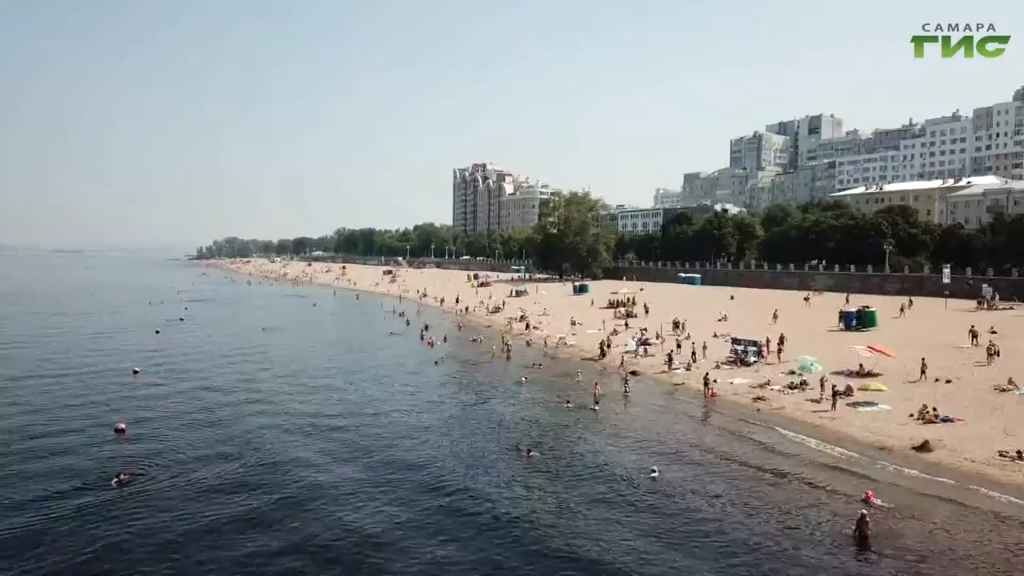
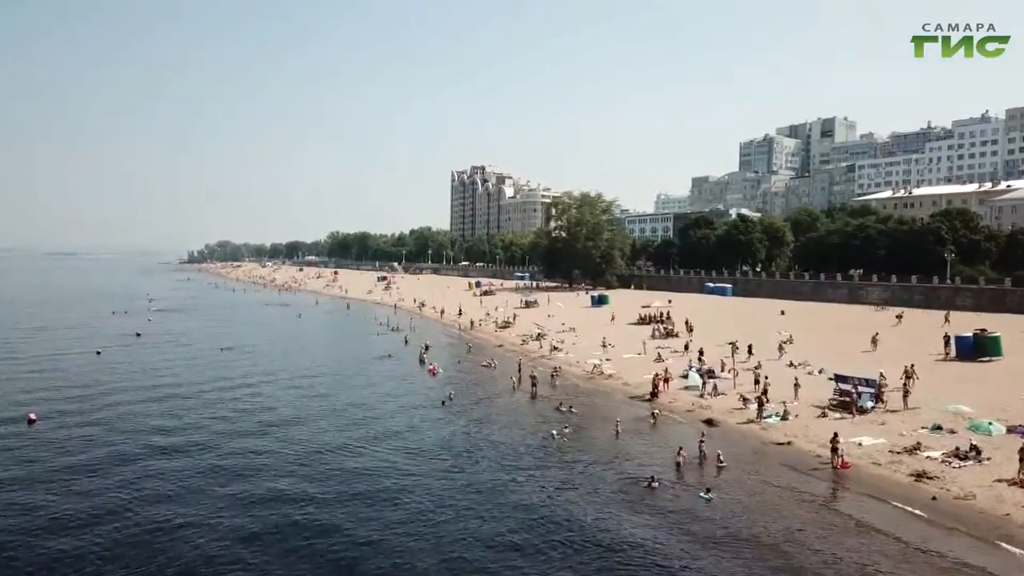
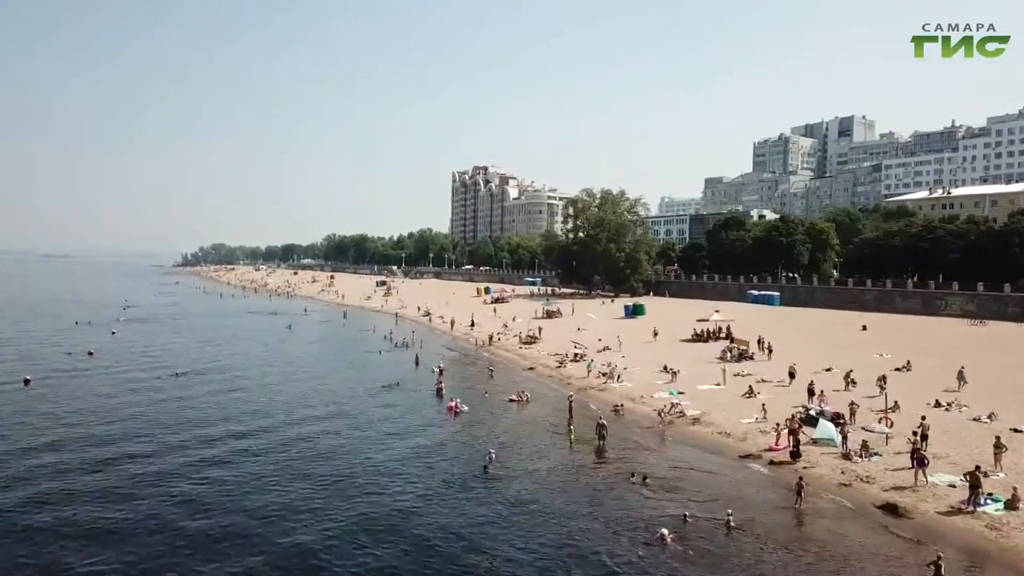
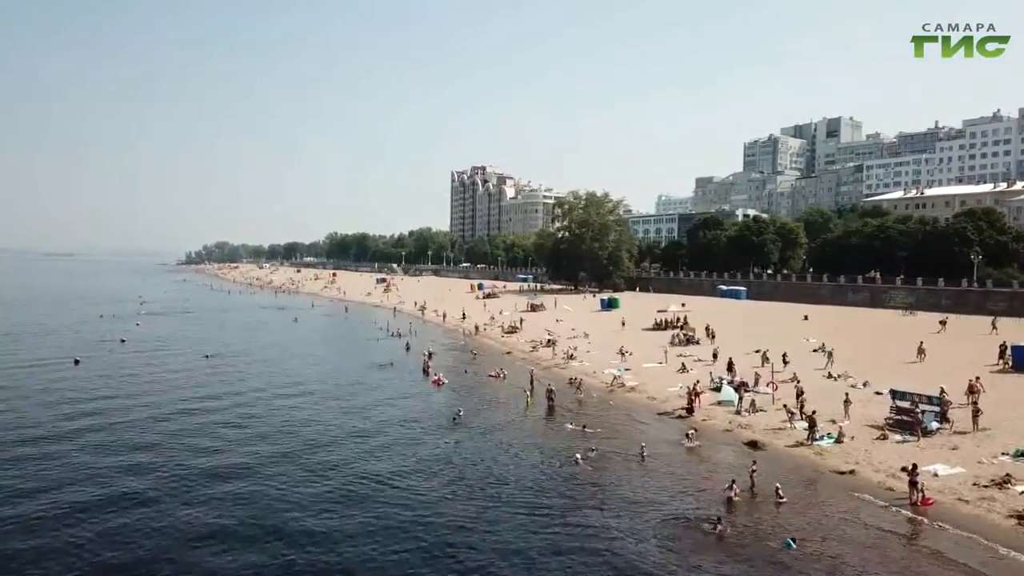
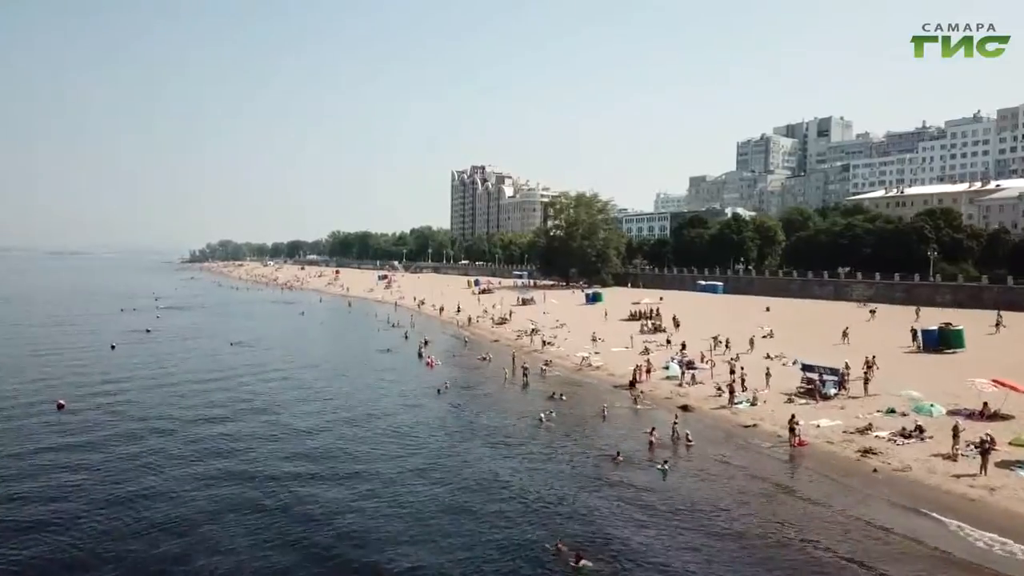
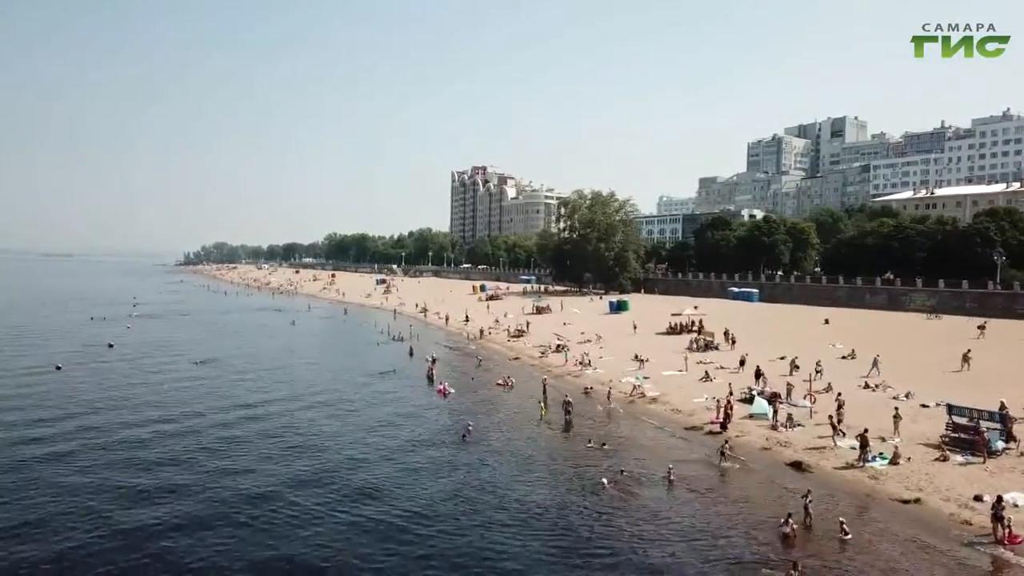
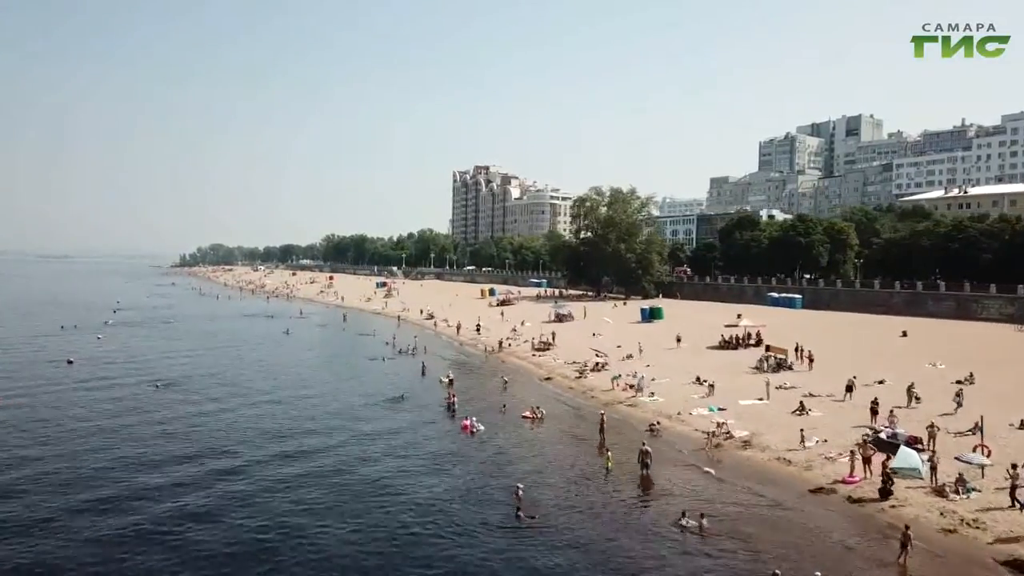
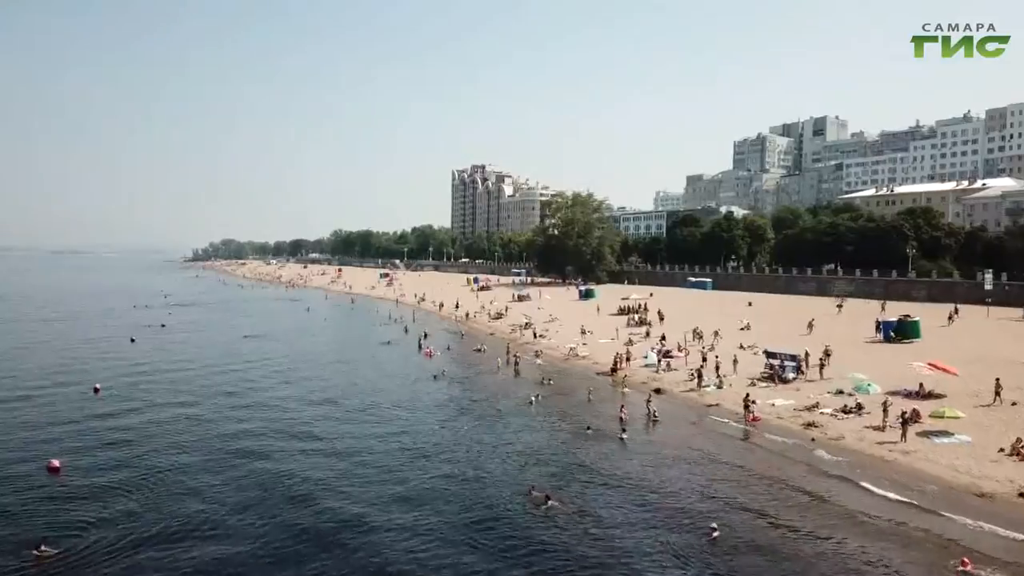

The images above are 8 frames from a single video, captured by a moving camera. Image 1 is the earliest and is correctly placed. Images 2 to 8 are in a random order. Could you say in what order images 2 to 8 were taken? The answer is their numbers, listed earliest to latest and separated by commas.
8, 5, 2, 4, 6, 3, 7
